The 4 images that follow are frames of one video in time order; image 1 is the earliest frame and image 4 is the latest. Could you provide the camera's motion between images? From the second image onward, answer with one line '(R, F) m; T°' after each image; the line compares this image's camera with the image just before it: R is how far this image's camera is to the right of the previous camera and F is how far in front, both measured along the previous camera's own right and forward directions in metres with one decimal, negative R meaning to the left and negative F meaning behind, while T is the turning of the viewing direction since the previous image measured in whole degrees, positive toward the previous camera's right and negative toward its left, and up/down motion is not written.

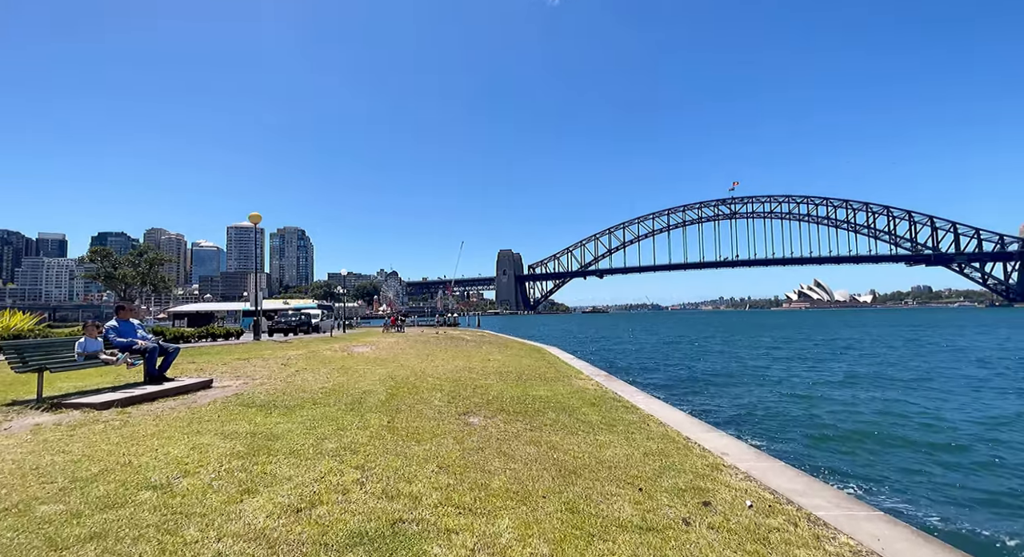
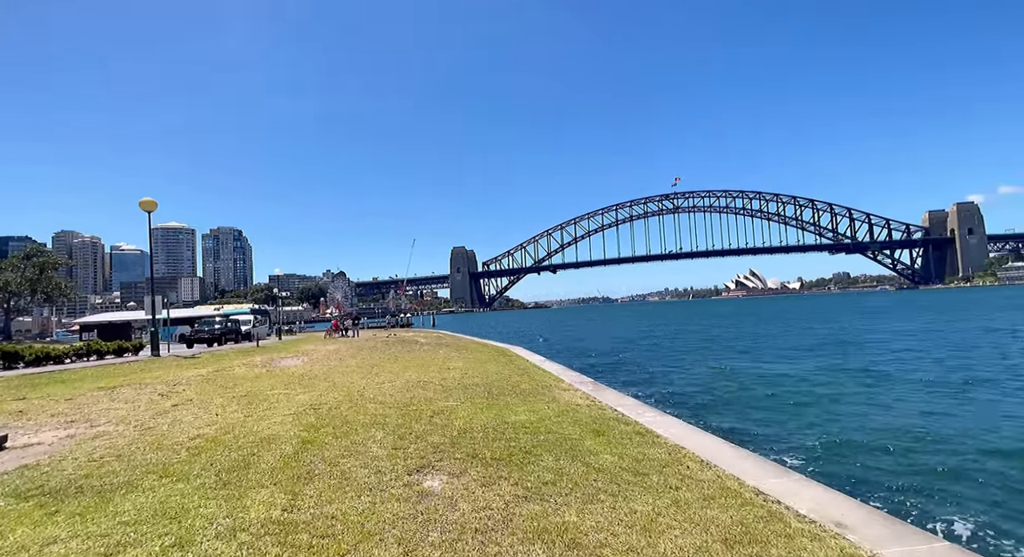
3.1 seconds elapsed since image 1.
(-0.2, +2.8) m; +5°
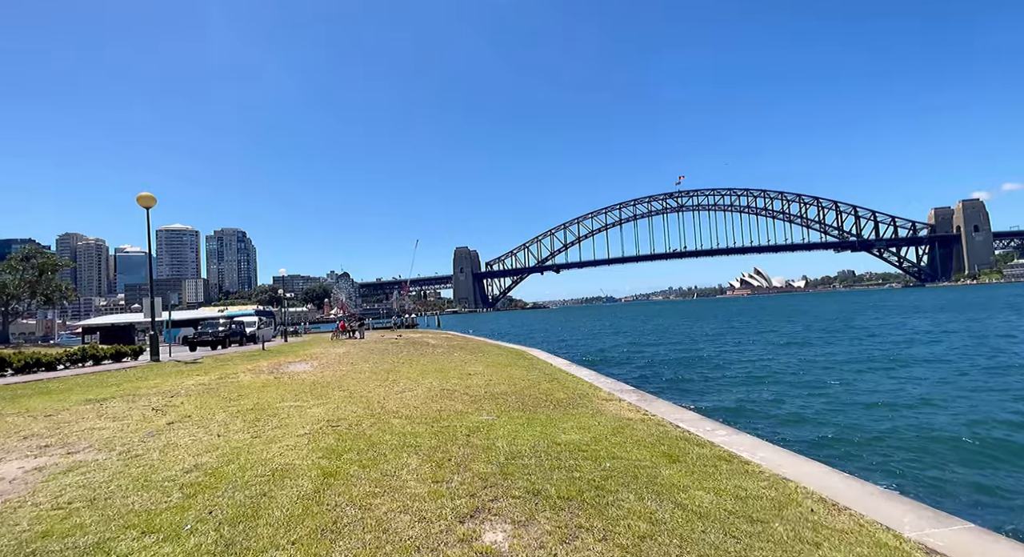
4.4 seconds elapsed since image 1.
(-0.6, +1.1) m; 0°
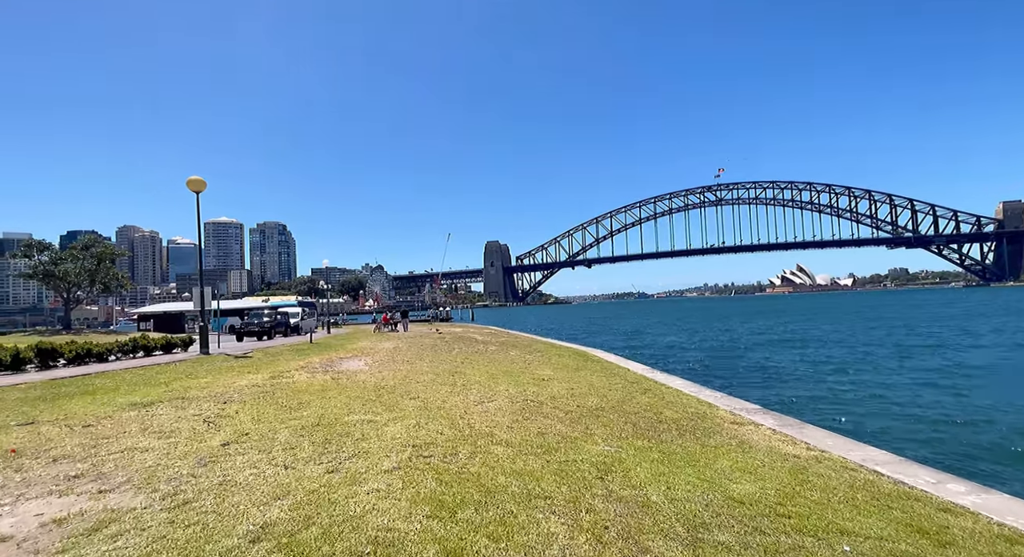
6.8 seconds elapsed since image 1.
(-1.2, +1.7) m; -4°
